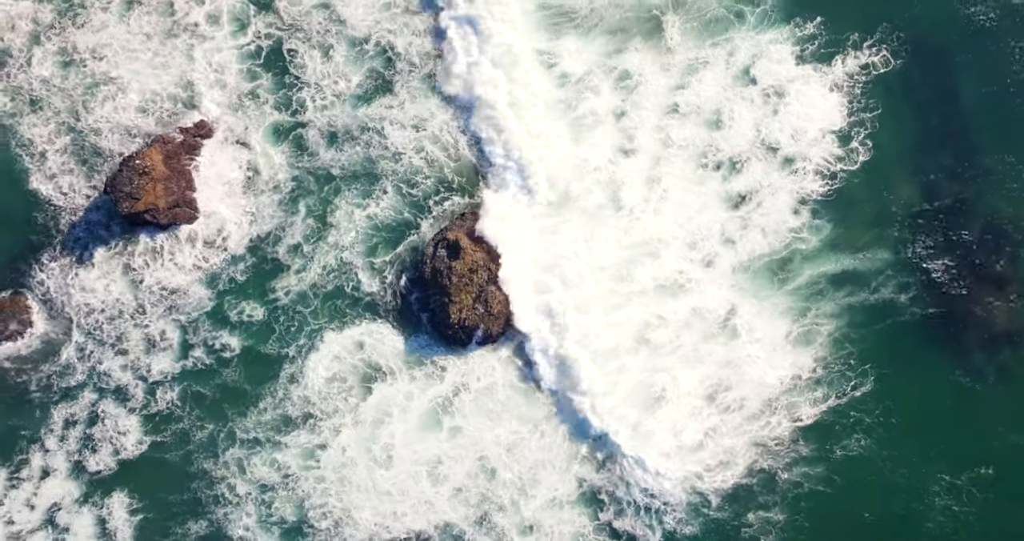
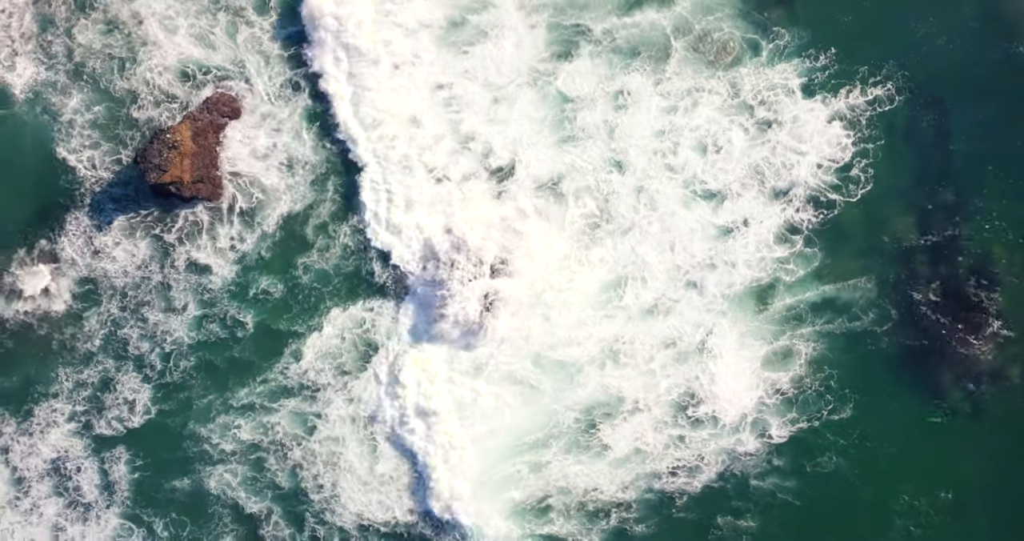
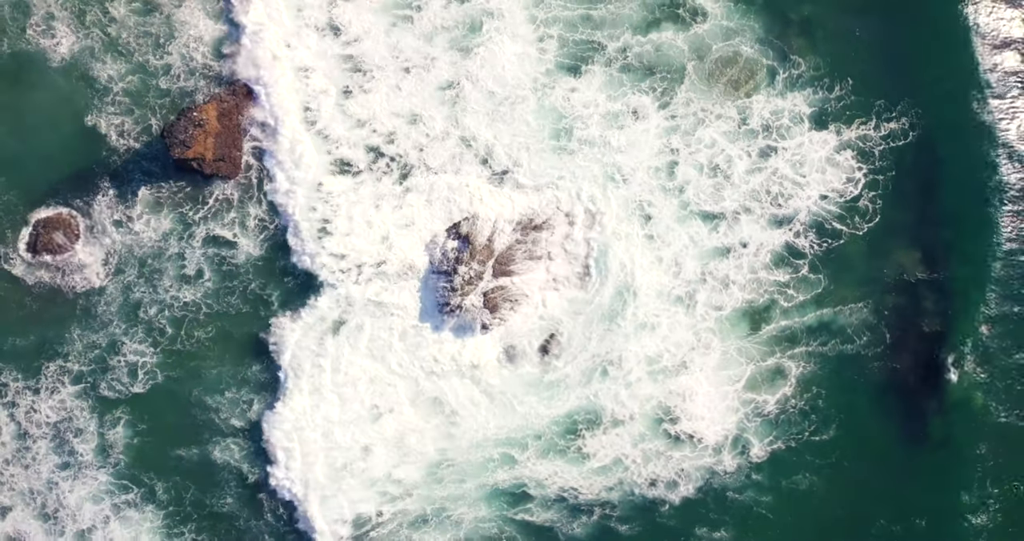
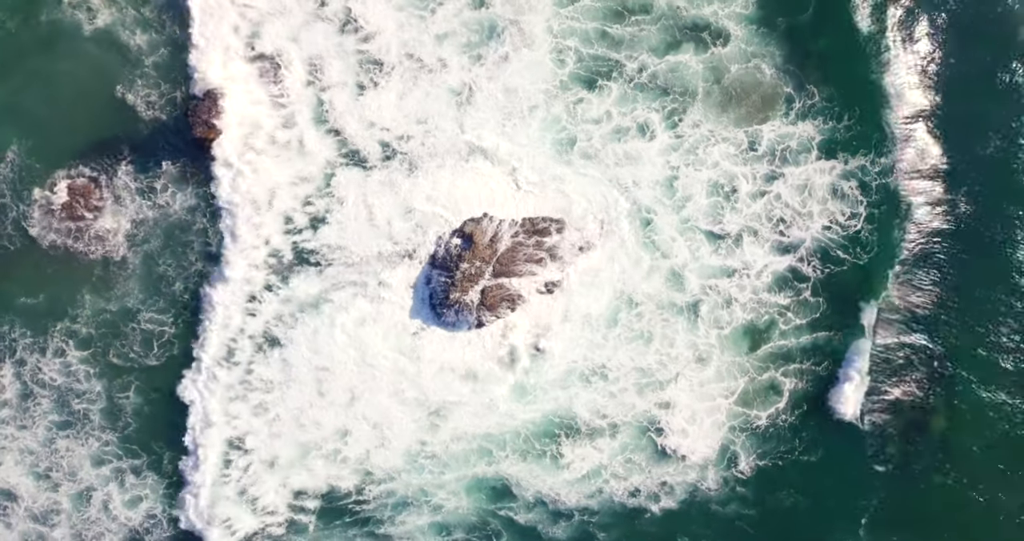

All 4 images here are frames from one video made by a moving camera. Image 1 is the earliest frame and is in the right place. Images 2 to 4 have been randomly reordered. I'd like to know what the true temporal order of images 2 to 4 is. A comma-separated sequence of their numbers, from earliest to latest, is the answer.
2, 3, 4
